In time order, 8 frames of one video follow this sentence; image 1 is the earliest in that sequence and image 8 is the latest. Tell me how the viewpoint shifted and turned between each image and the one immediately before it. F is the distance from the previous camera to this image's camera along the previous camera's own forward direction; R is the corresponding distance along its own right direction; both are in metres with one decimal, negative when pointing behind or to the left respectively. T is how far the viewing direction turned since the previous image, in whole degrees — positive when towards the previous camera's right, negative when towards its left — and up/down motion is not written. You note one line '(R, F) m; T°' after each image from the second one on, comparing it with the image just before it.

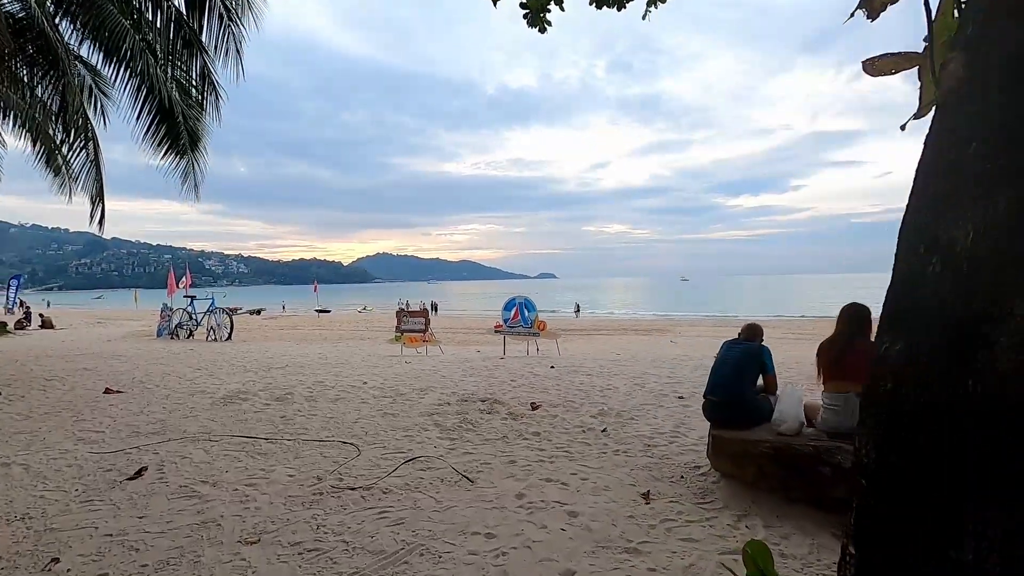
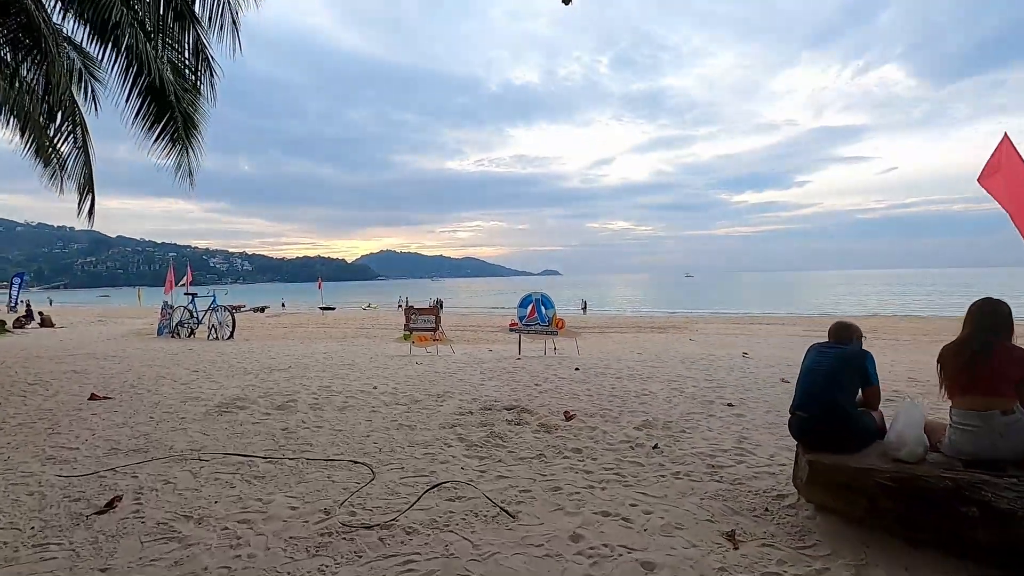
(-0.2, +0.7) m; 0°
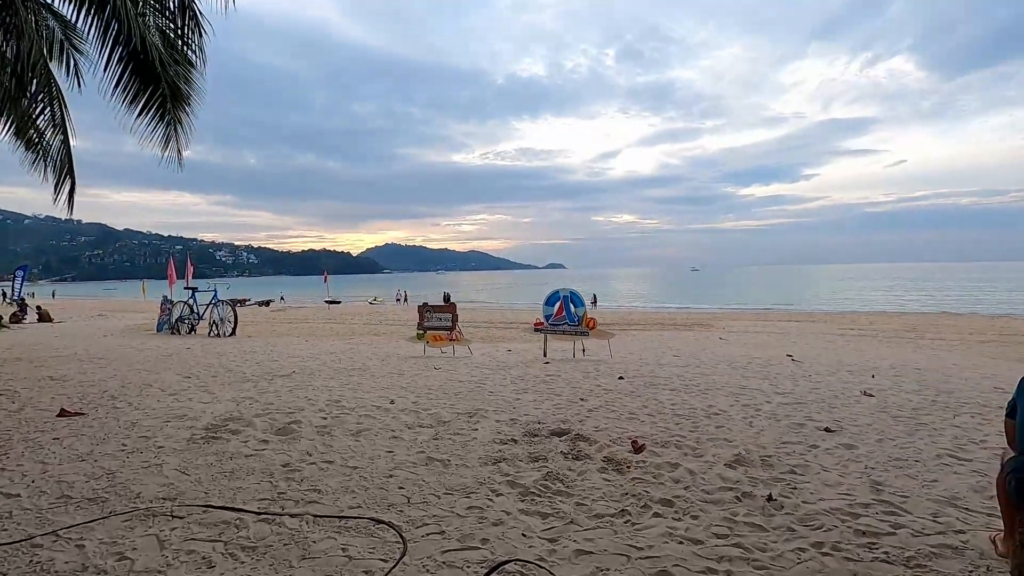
(-0.4, +1.0) m; 0°
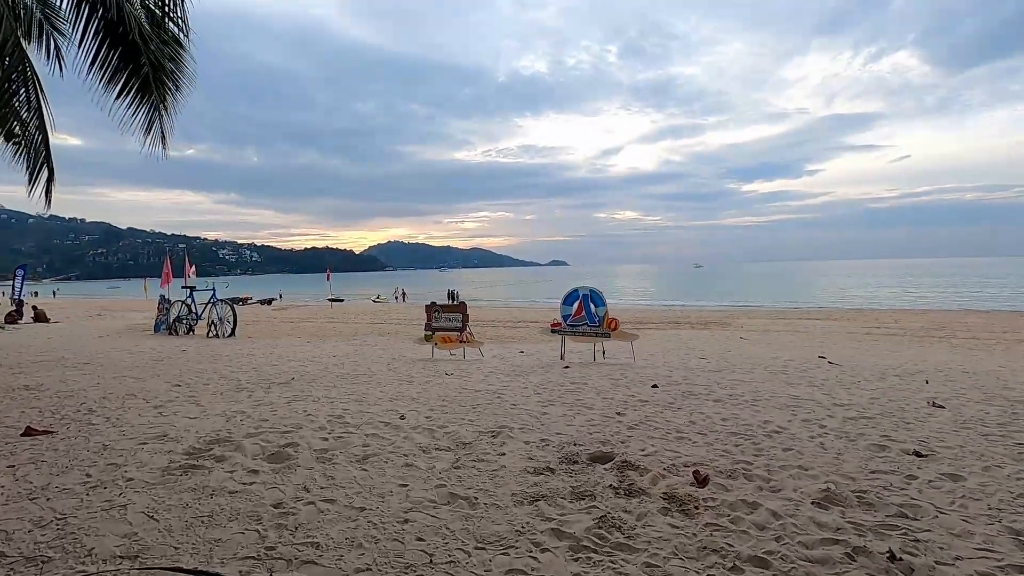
(-0.2, +0.7) m; 0°
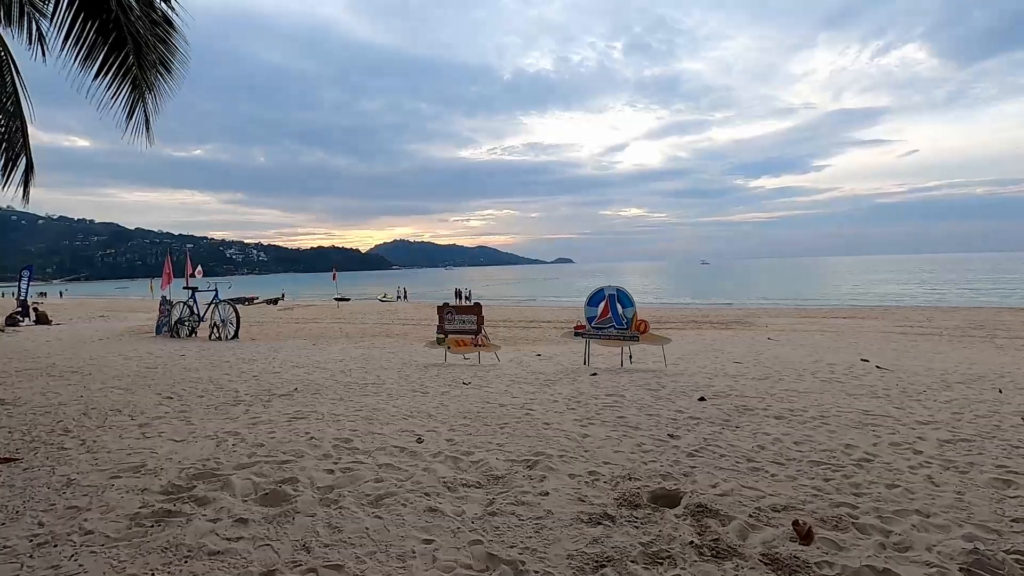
(-0.2, +0.7) m; -1°
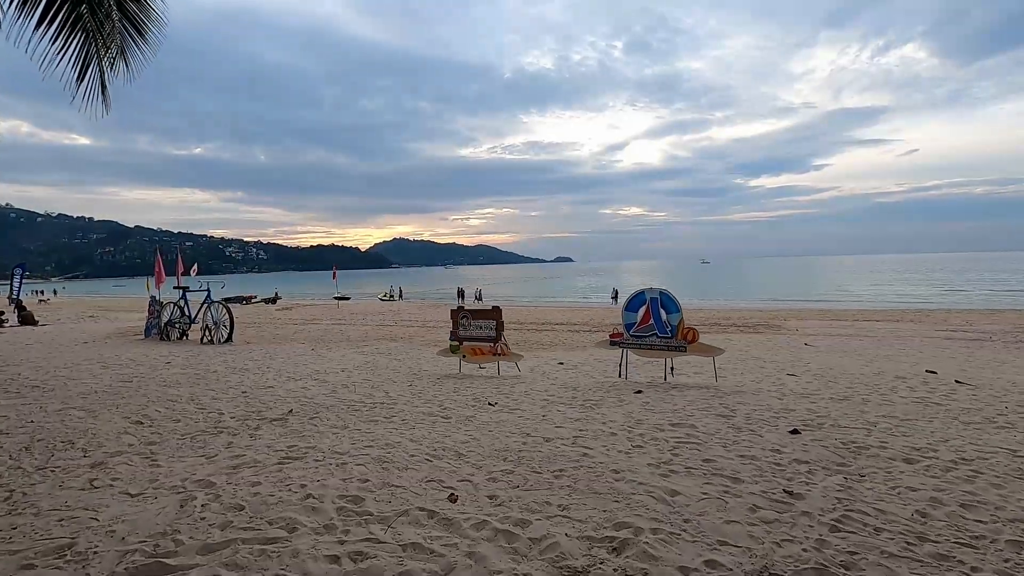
(-0.4, +1.1) m; 0°
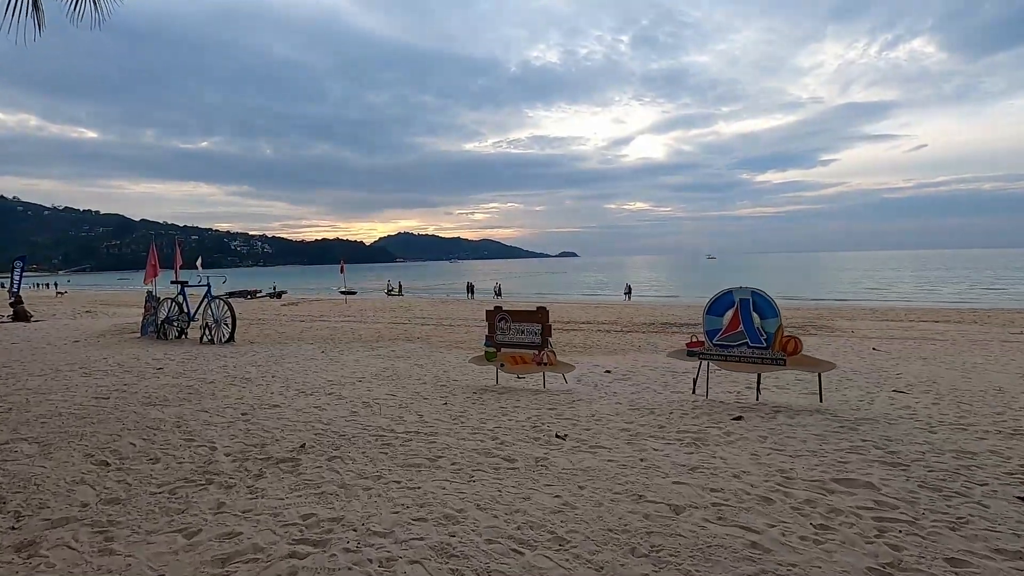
(-0.6, +1.4) m; 0°
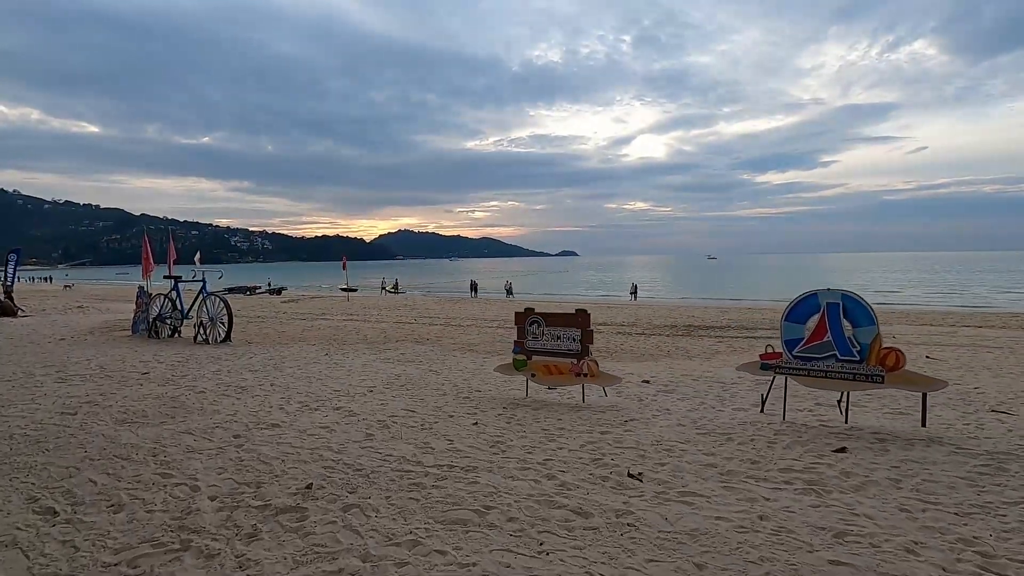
(-0.4, +1.0) m; 0°
